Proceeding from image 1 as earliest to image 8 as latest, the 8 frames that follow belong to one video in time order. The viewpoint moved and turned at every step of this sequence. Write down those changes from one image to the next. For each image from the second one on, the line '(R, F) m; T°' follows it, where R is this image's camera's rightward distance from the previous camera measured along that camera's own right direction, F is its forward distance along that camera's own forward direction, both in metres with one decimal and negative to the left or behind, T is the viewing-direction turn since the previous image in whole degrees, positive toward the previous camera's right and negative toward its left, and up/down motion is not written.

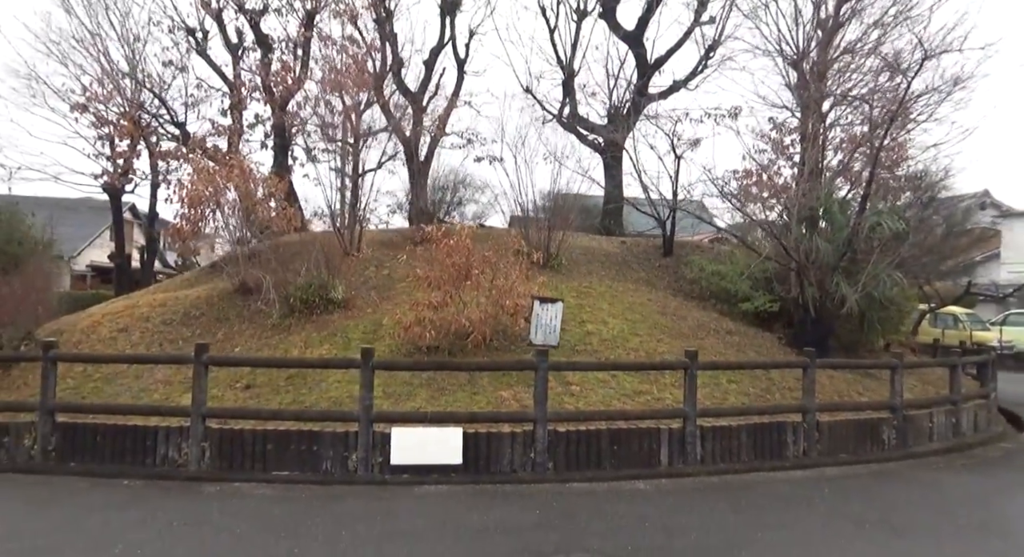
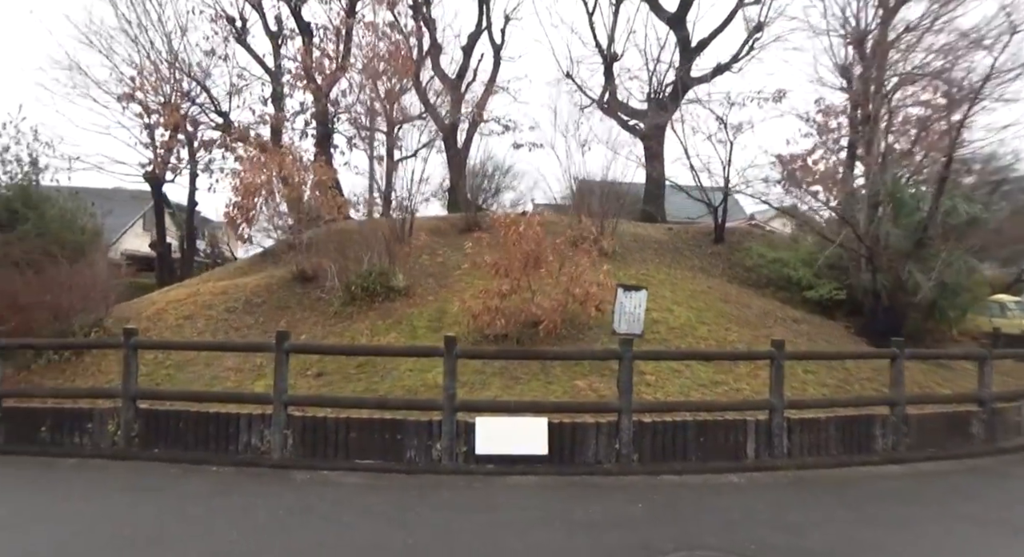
(-0.6, +0.1) m; -2°
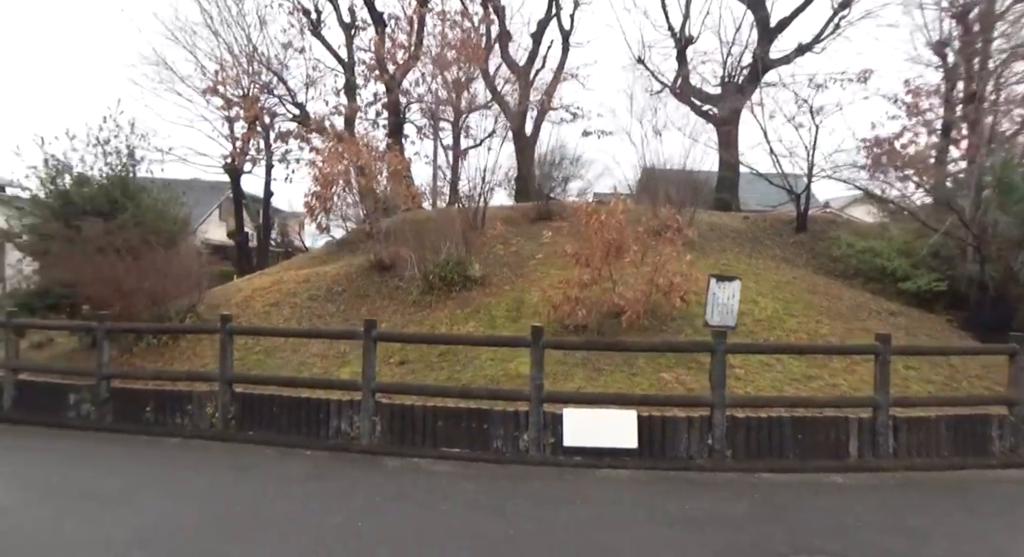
(-0.3, +0.1) m; -5°
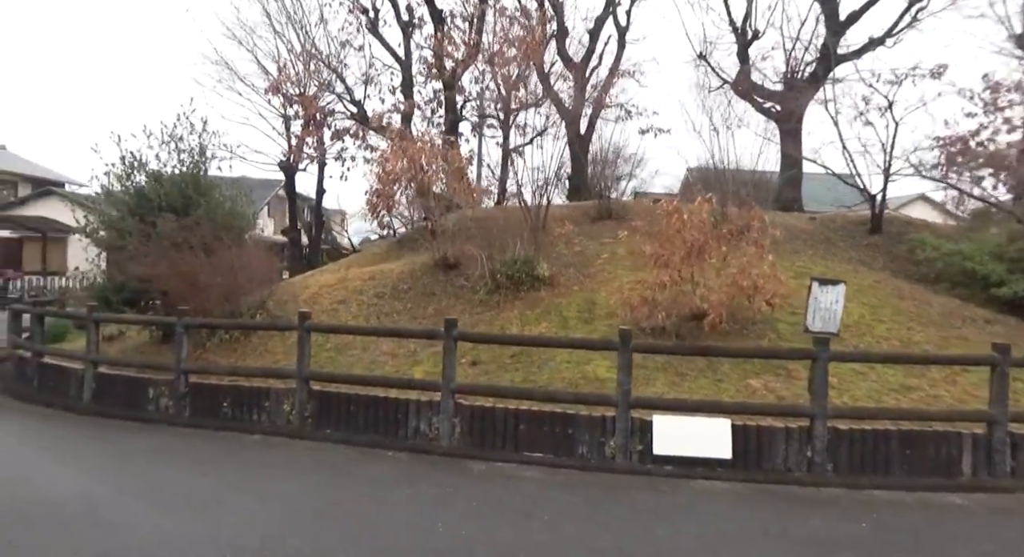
(-0.4, +0.2) m; -3°
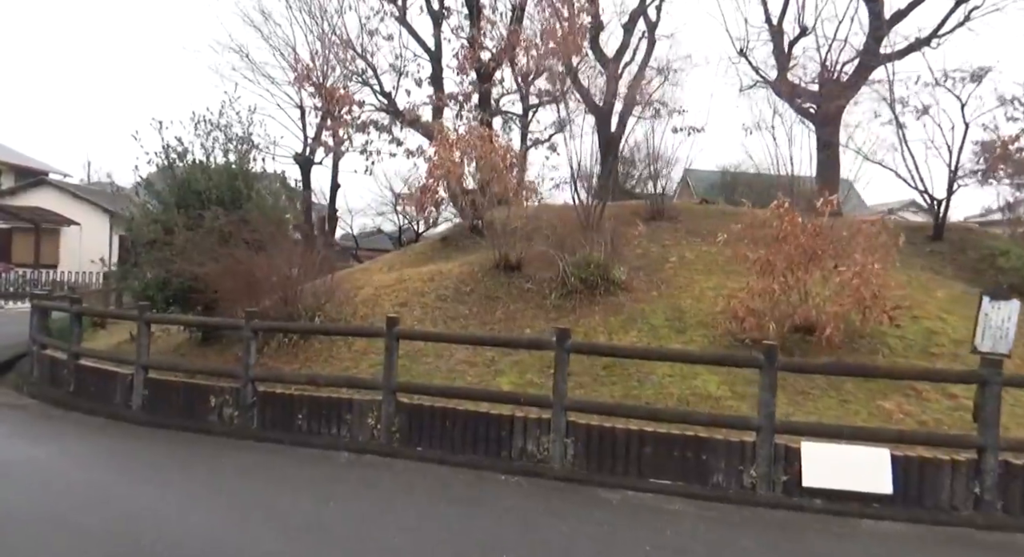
(-1.1, +0.6) m; +1°
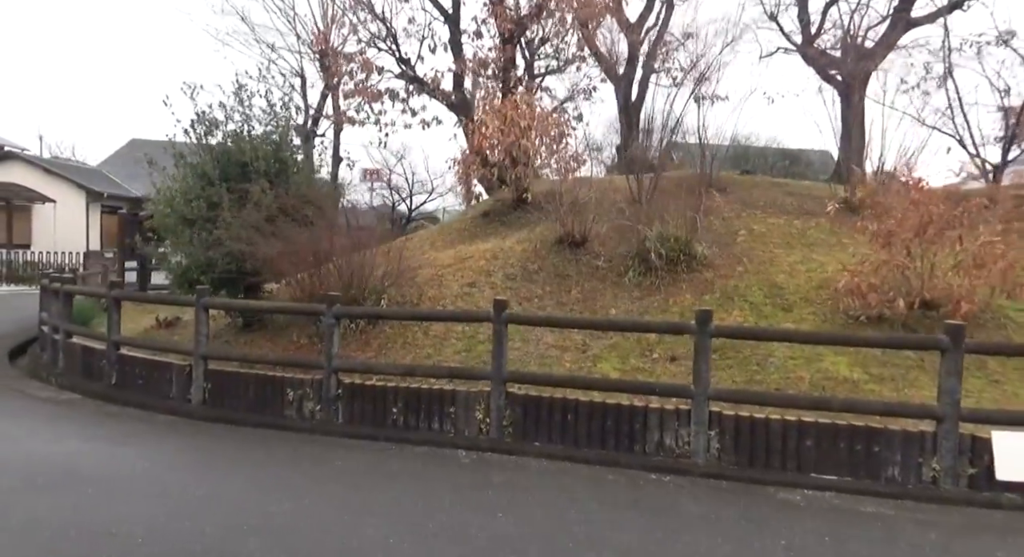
(-1.2, +0.6) m; +2°
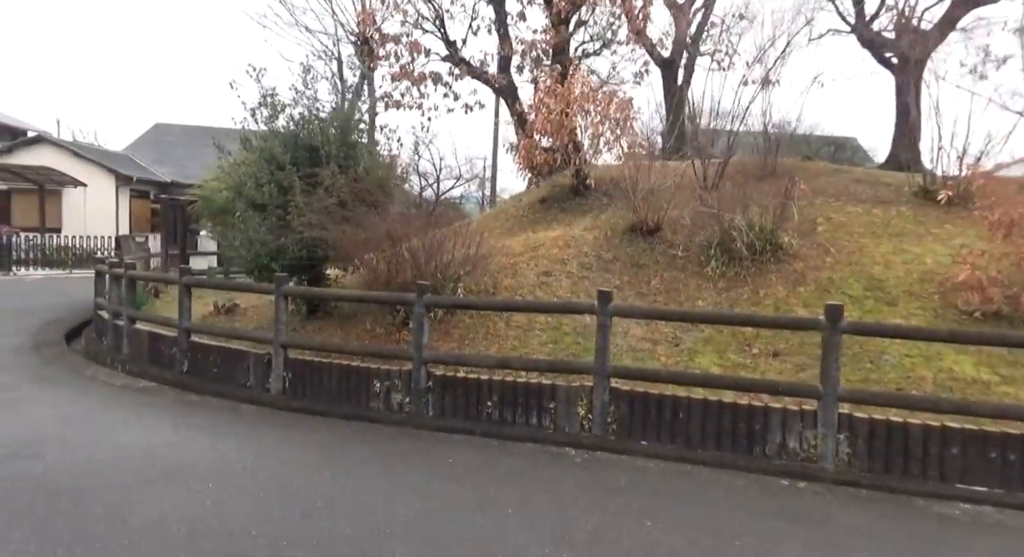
(-0.7, +0.3) m; -2°
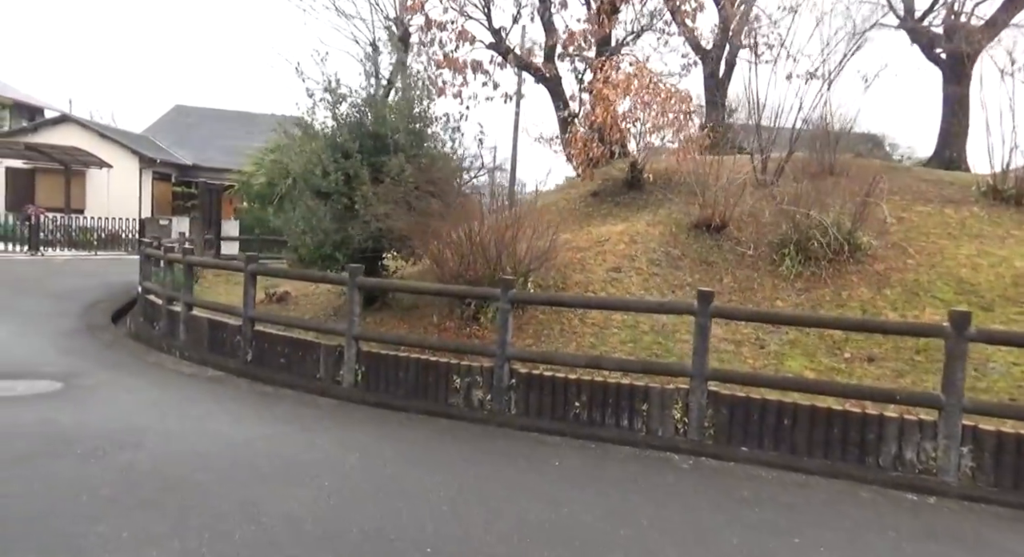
(-0.7, +0.2) m; -1°
